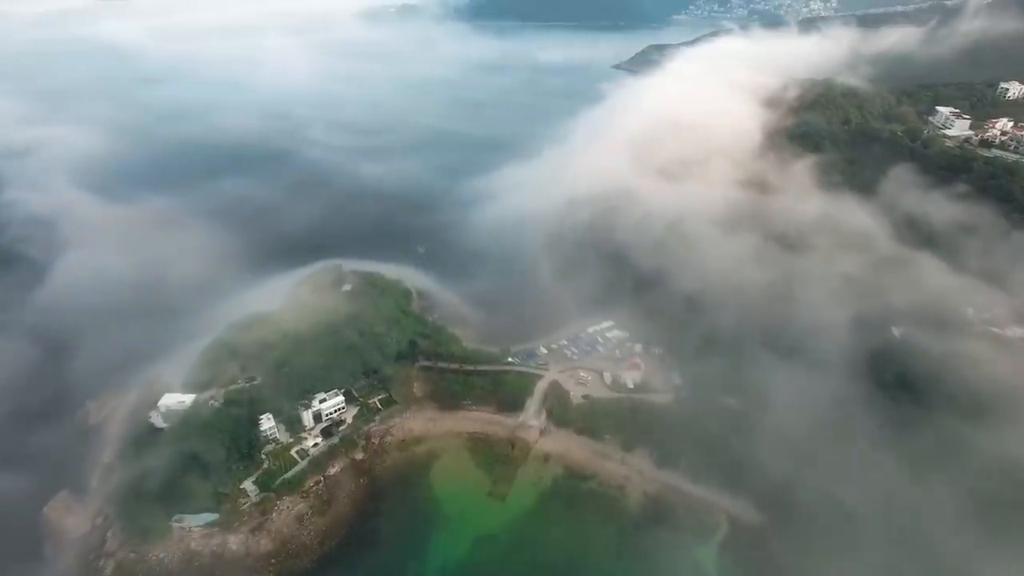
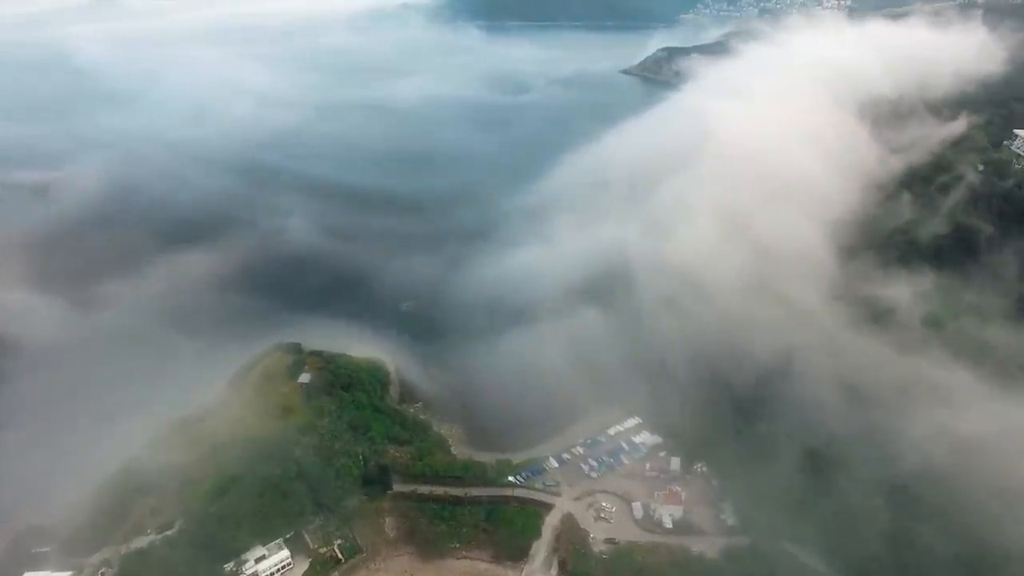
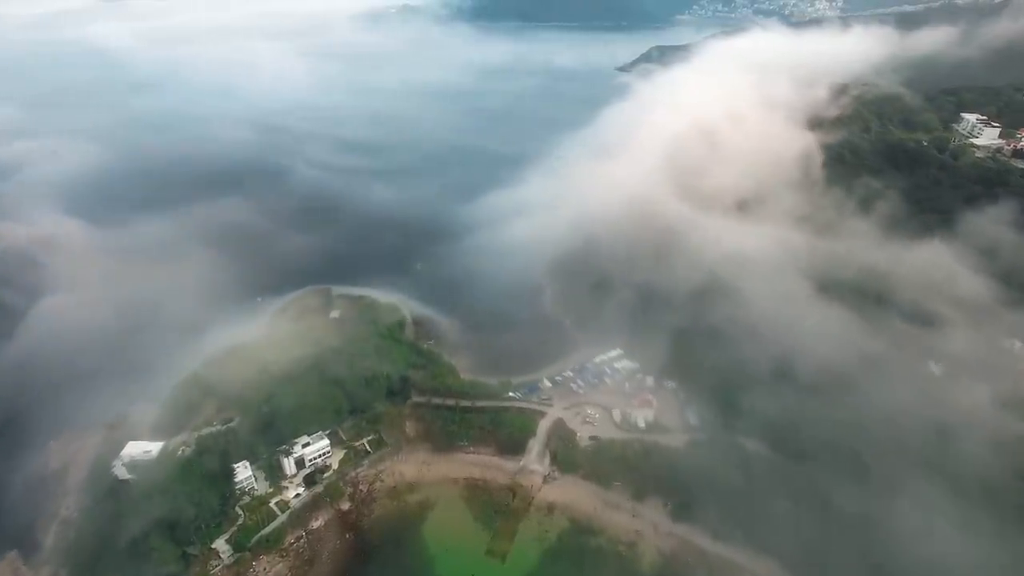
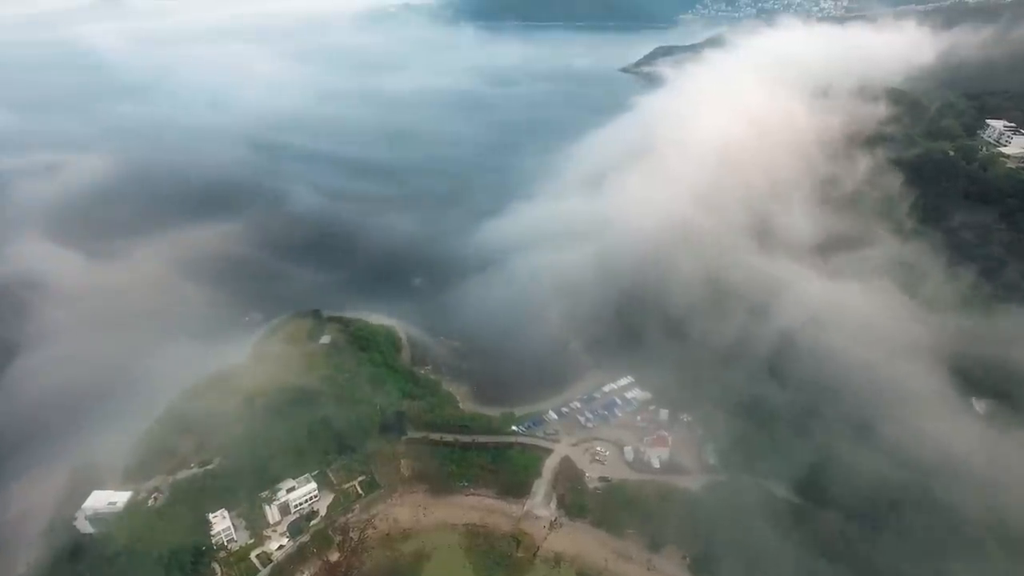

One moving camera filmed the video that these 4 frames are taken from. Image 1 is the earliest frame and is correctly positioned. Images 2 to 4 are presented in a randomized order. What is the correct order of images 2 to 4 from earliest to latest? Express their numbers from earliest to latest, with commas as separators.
3, 4, 2
